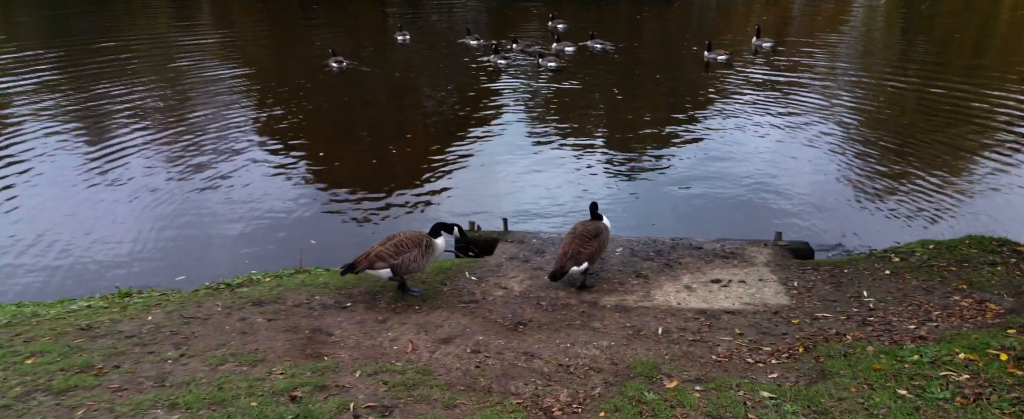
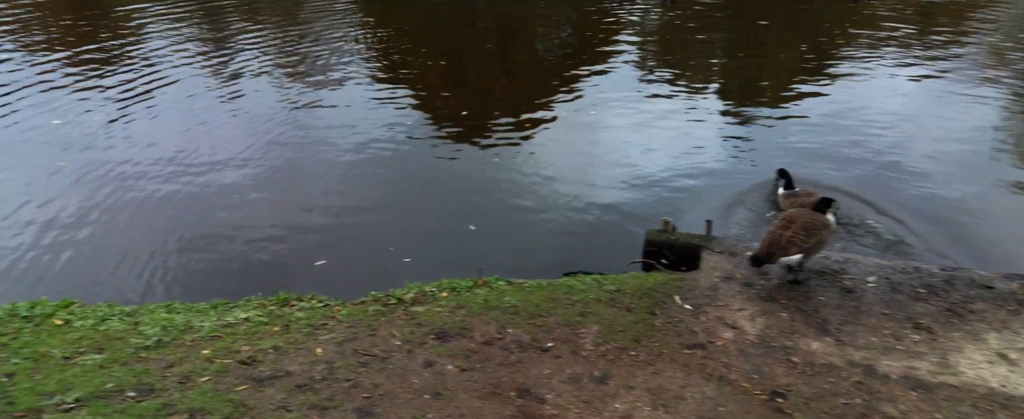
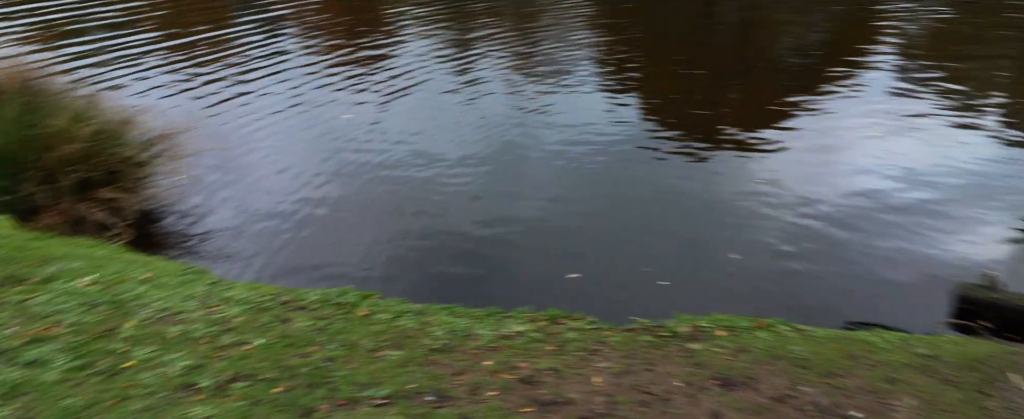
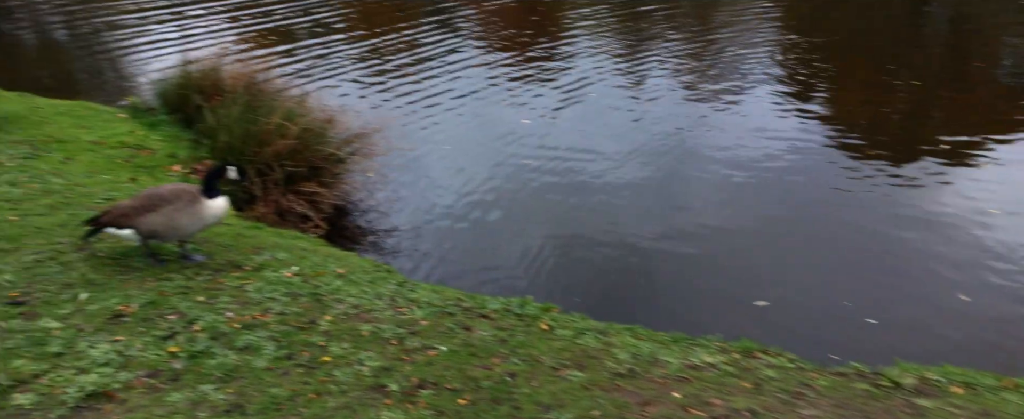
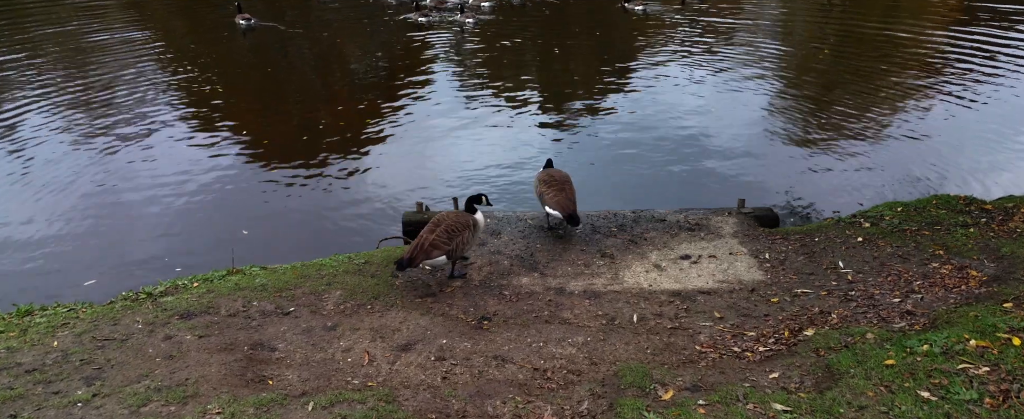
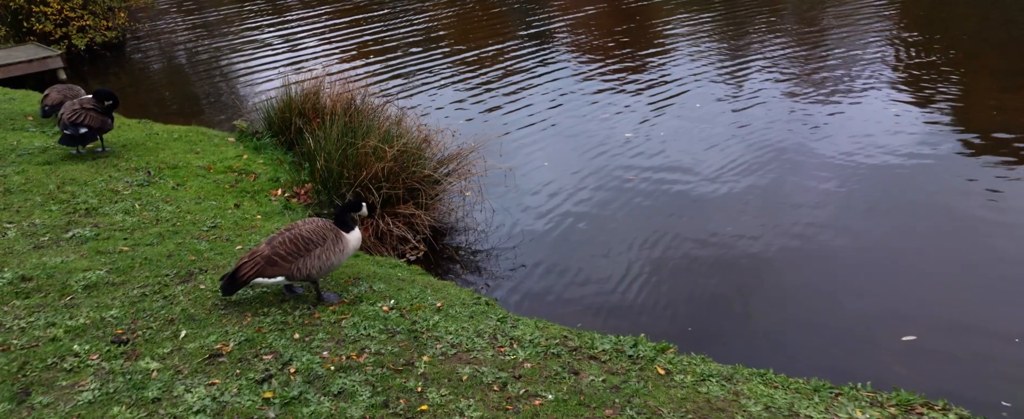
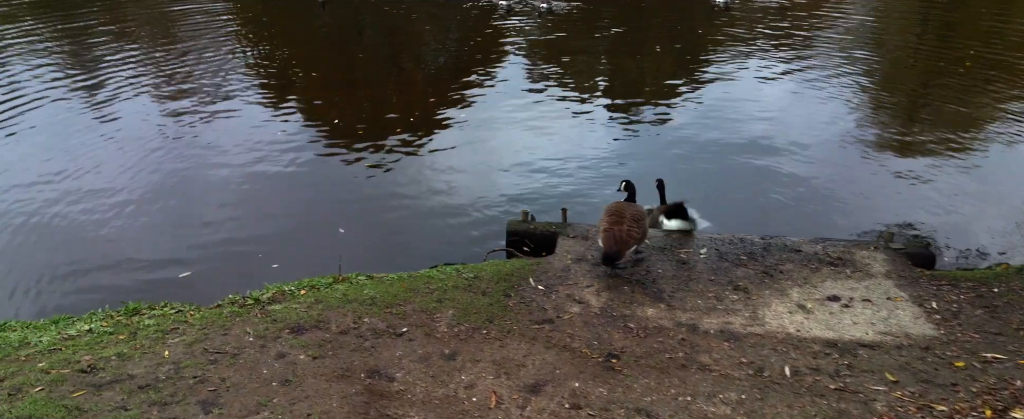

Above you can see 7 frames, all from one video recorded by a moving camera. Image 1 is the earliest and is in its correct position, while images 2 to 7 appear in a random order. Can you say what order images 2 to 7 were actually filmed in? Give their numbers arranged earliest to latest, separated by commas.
5, 7, 2, 3, 4, 6
